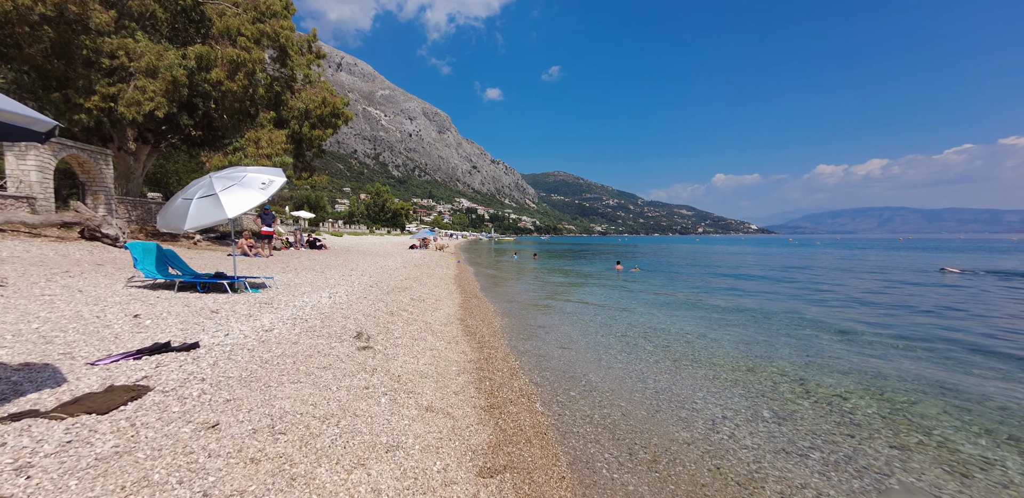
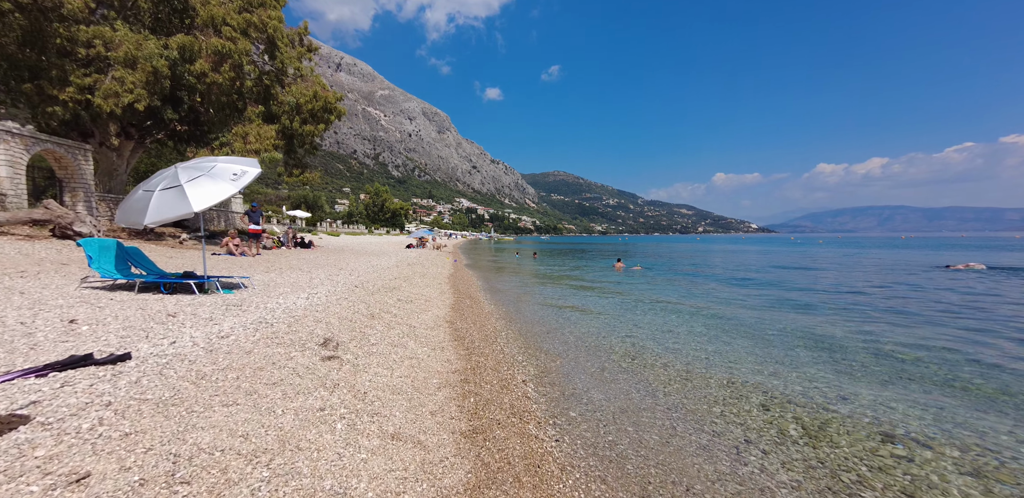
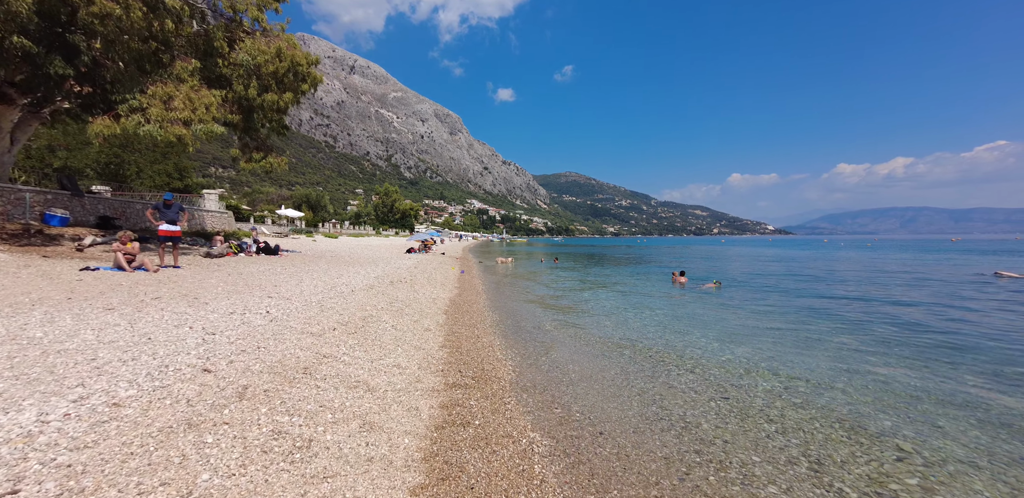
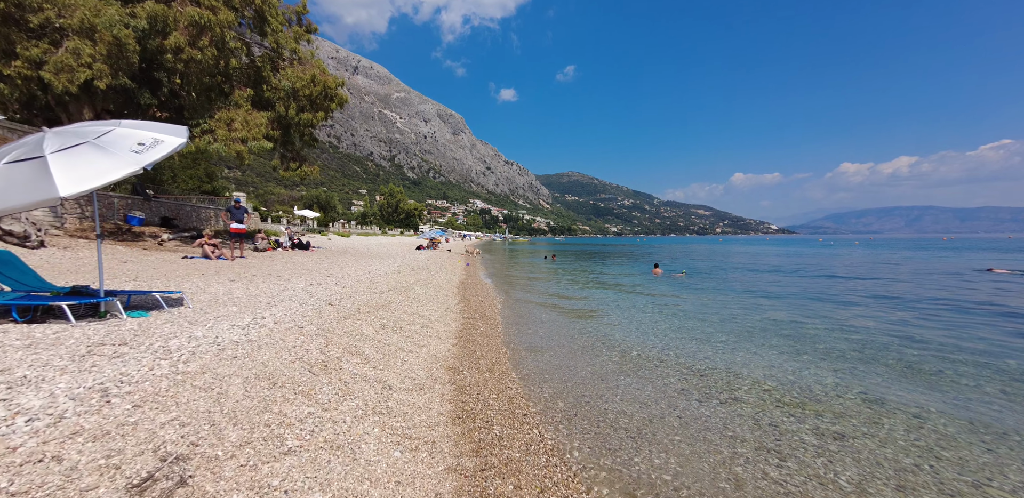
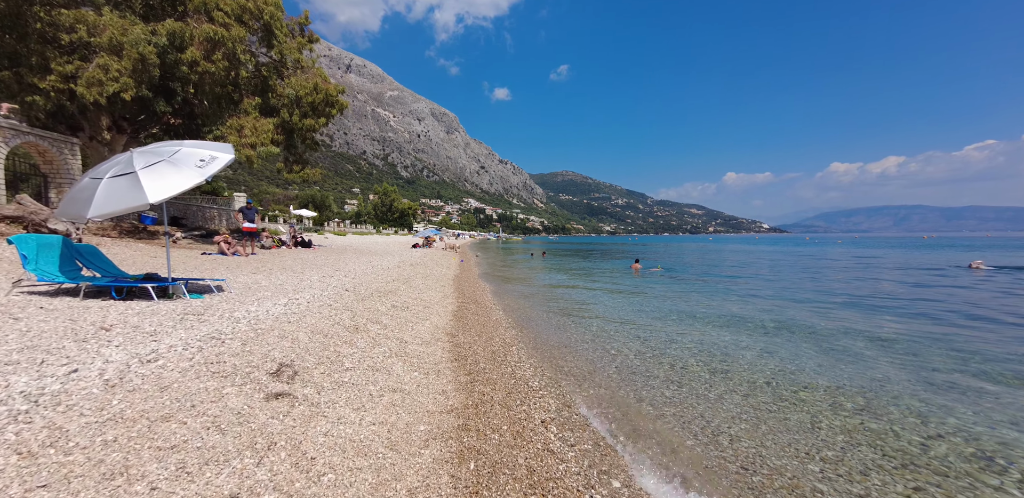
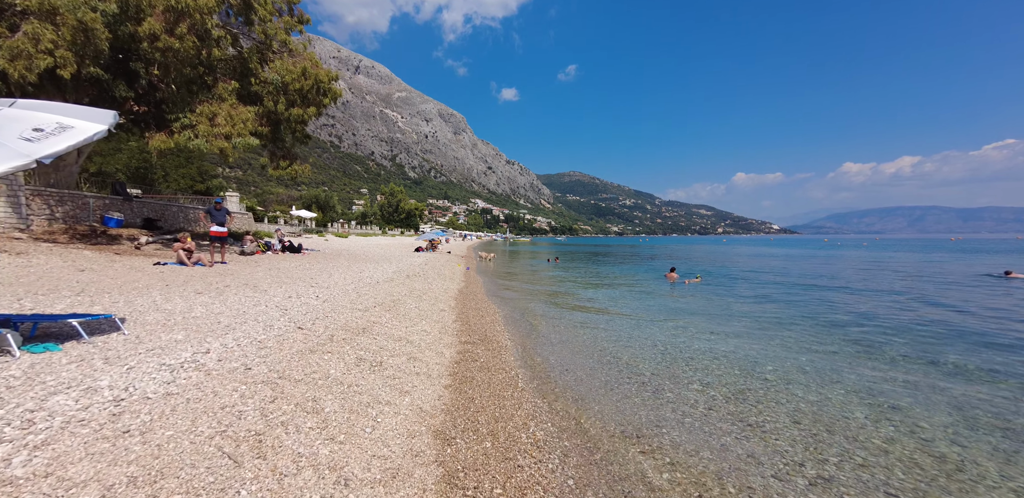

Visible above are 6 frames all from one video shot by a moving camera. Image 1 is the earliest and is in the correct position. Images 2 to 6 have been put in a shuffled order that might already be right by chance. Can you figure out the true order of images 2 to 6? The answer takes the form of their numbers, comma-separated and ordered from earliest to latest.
2, 5, 4, 6, 3
